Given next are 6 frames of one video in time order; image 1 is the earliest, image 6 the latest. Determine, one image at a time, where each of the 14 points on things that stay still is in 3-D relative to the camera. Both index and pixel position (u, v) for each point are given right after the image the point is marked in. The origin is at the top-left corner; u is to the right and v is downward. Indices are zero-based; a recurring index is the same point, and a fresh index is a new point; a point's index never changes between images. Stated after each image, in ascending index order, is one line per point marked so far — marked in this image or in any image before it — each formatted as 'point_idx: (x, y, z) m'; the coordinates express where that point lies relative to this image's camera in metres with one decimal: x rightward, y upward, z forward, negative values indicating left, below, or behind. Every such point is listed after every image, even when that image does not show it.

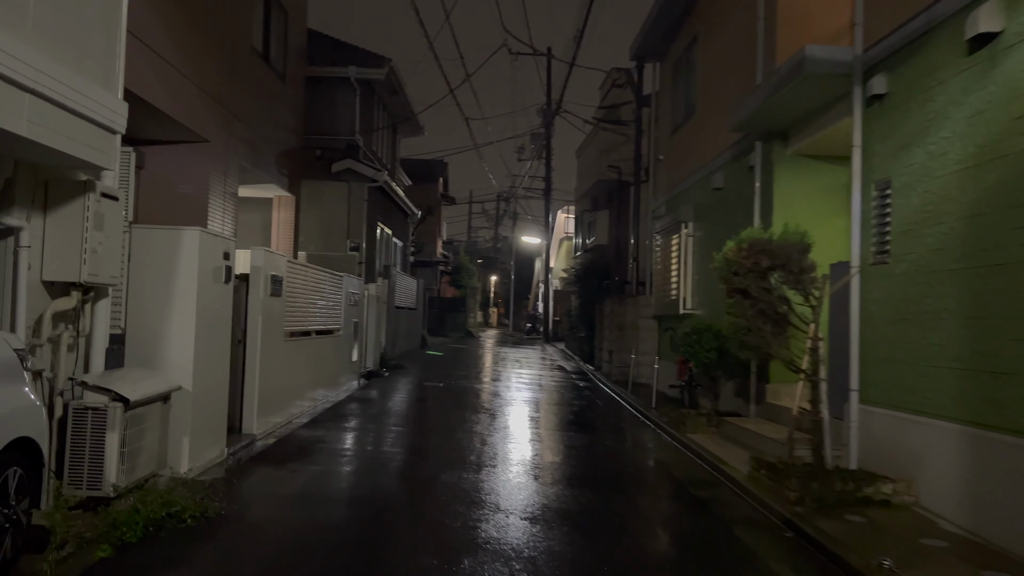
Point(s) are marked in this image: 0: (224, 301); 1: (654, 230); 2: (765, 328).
0: (-2.4, -0.1, +6.7) m
1: (+2.9, +1.2, +15.9) m
2: (+2.3, -0.4, +7.2) m
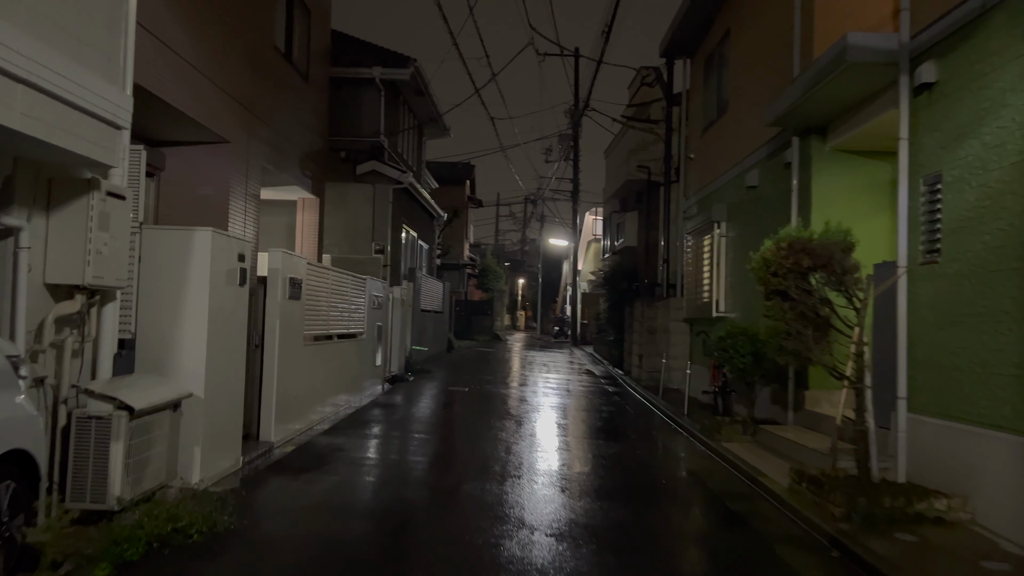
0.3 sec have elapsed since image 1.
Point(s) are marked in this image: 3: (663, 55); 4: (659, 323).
0: (-2.2, -0.1, +6.5) m
1: (+3.4, +1.1, +15.4) m
2: (+2.6, -0.4, +6.8) m
3: (+3.1, +4.8, +16.2) m
4: (+2.8, -0.7, +14.8) m
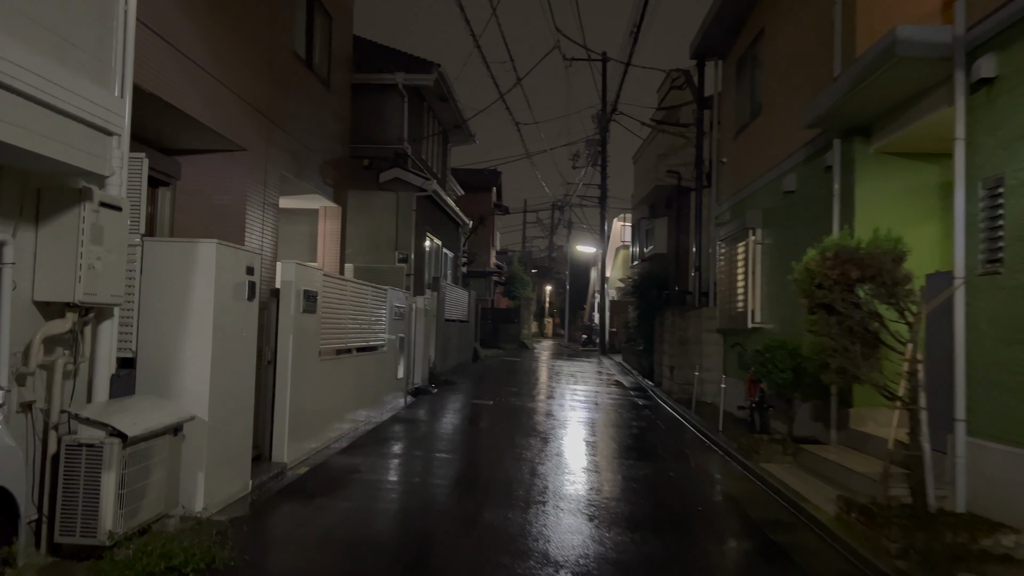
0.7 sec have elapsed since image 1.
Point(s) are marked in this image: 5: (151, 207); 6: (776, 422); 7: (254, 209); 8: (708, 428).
0: (-2.1, -0.2, +6.1) m
1: (+3.9, +0.9, +14.9) m
2: (+2.8, -0.5, +6.3) m
3: (+3.6, +4.6, +15.7) m
4: (+3.2, -0.8, +14.3) m
5: (-4.5, +1.0, +9.8) m
6: (+3.5, -1.8, +10.5) m
7: (-3.4, +1.0, +10.4) m
8: (+2.7, -2.0, +11.0) m
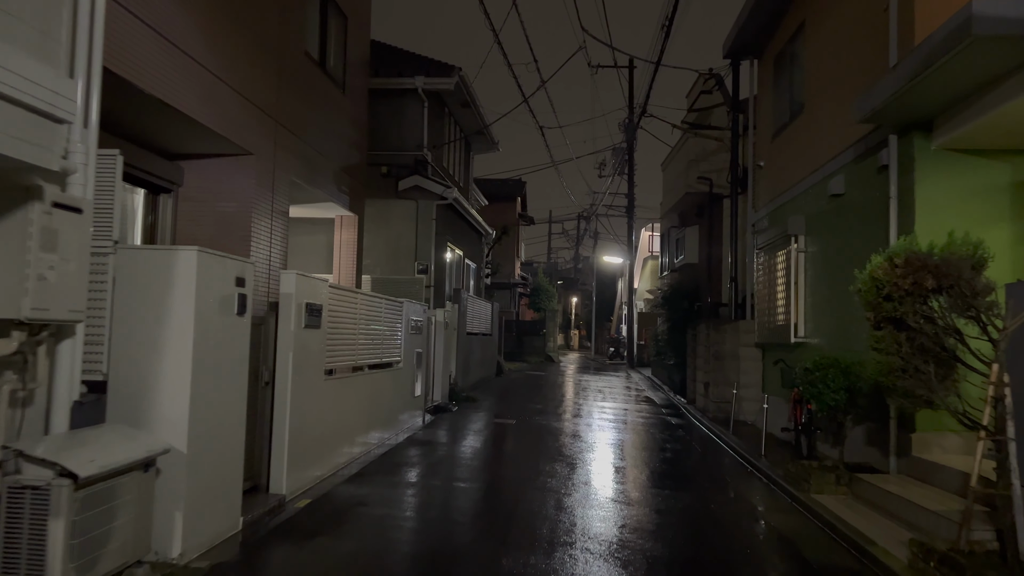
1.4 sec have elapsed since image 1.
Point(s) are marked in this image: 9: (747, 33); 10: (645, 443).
0: (-1.9, -0.3, +5.5) m
1: (+4.3, +0.7, +14.1) m
2: (+2.9, -0.6, +5.5) m
3: (+4.1, +4.4, +14.9) m
4: (+3.6, -1.0, +13.4) m
5: (-4.2, +0.8, +9.2) m
6: (+3.8, -1.9, +9.6) m
7: (-3.1, +0.9, +9.8) m
8: (+3.1, -2.1, +10.2) m
9: (+4.2, +4.5, +13.9) m
10: (+1.9, -2.2, +11.0) m
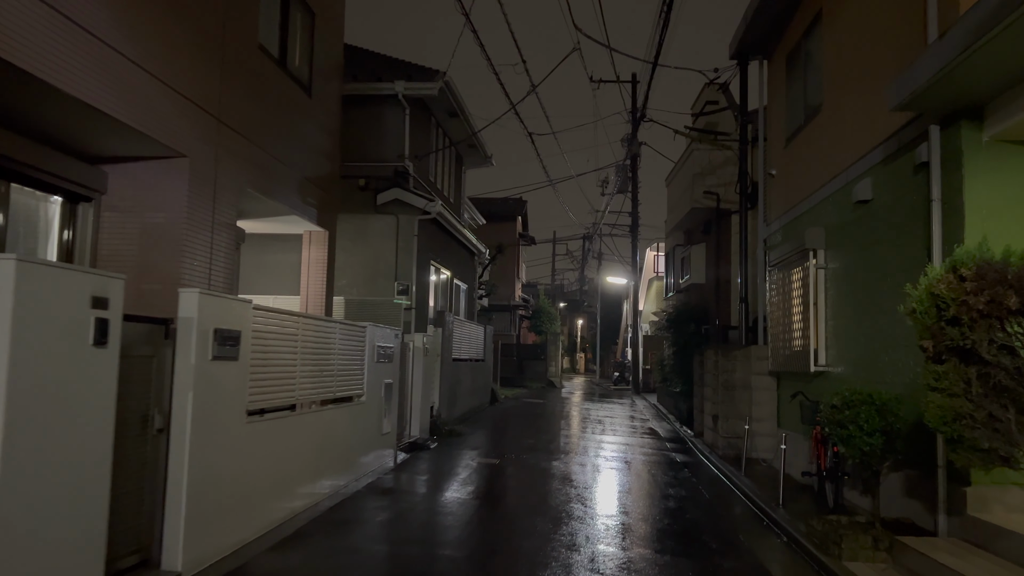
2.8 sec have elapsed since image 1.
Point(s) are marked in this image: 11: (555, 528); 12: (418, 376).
0: (-2.2, -0.5, +4.1) m
1: (+4.1, +0.4, +12.7) m
2: (+2.6, -0.7, +4.1) m
3: (+3.9, +4.0, +13.7) m
4: (+3.4, -1.4, +12.0) m
5: (-4.5, +0.6, +8.0) m
6: (+3.6, -2.1, +8.2) m
7: (-3.4, +0.6, +8.5) m
8: (+2.8, -2.3, +8.8) m
9: (+3.9, +4.2, +12.7) m
10: (+1.6, -2.4, +9.6) m
11: (+0.4, -2.3, +7.5) m
12: (-1.5, -1.4, +12.4) m
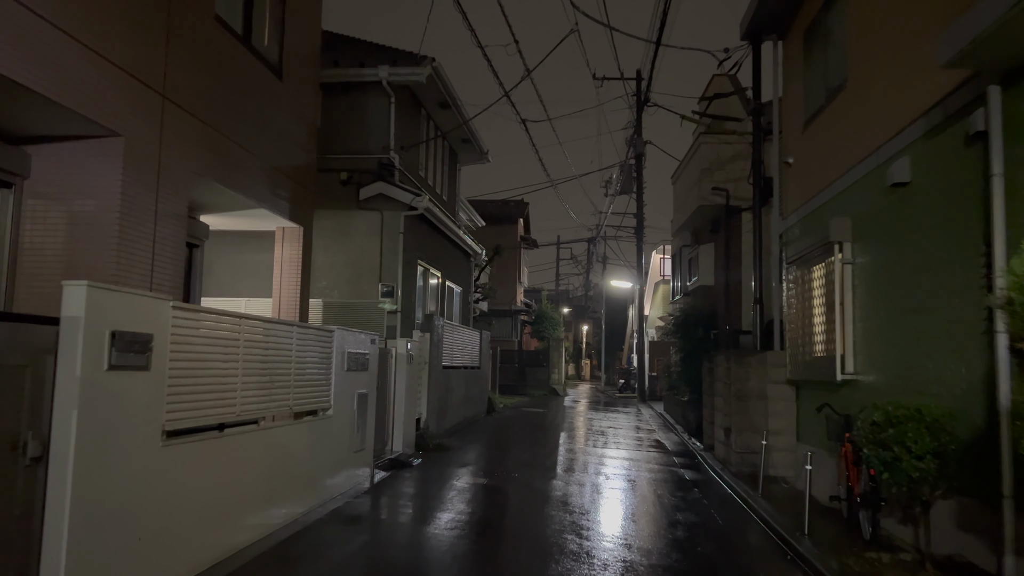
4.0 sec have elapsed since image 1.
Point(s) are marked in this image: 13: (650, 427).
0: (-2.4, -0.4, +3.1) m
1: (+4.0, +0.4, +11.6) m
2: (+2.4, -0.6, +3.0) m
3: (+3.7, +4.0, +12.6) m
4: (+3.3, -1.4, +10.9) m
5: (-4.7, +0.6, +7.0) m
6: (+3.4, -2.1, +7.1) m
7: (-3.5, +0.6, +7.5) m
8: (+2.7, -2.3, +7.6) m
9: (+3.8, +4.2, +11.6) m
10: (+1.5, -2.4, +8.5) m
11: (+0.3, -2.2, +6.4) m
12: (-1.6, -1.4, +11.4) m
13: (+3.4, -3.5, +19.6) m
